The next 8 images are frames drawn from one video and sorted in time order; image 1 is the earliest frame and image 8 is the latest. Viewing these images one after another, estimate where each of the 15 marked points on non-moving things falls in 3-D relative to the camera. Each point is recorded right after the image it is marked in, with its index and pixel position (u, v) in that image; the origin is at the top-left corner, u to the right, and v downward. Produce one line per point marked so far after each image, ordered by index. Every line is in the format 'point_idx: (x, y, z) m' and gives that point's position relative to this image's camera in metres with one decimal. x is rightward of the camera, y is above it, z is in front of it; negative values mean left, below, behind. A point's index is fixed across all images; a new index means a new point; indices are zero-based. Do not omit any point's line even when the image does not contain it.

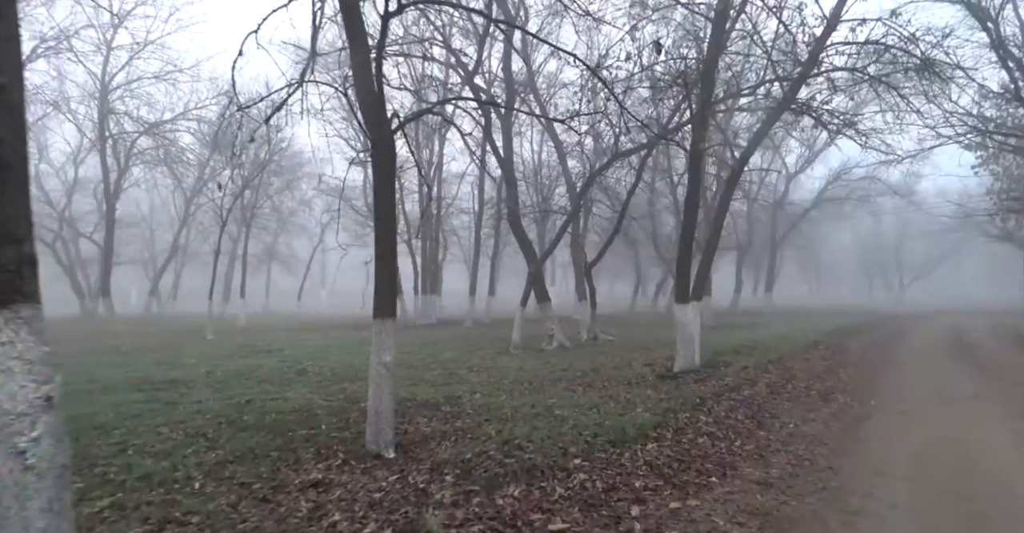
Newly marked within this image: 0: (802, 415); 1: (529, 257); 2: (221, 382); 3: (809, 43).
0: (+3.7, -1.9, +7.6) m
1: (+0.4, +0.3, +17.2) m
2: (-5.4, -2.1, +11.2) m
3: (+5.7, +4.2, +11.4) m
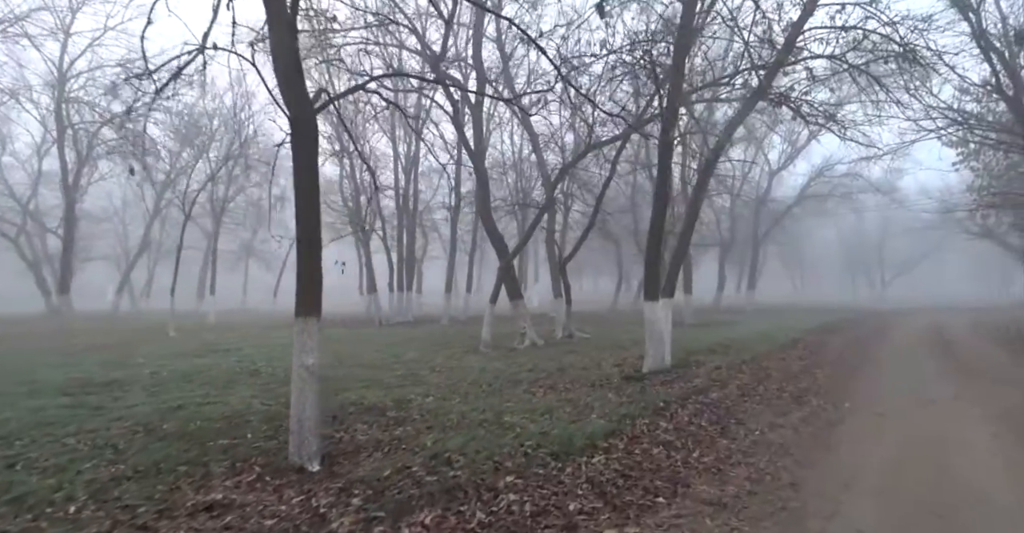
0: (+3.0, -1.8, +7.1) m
1: (-0.4, +0.4, +16.6) m
2: (-6.1, -2.0, +10.5) m
3: (+5.0, +4.3, +10.9) m
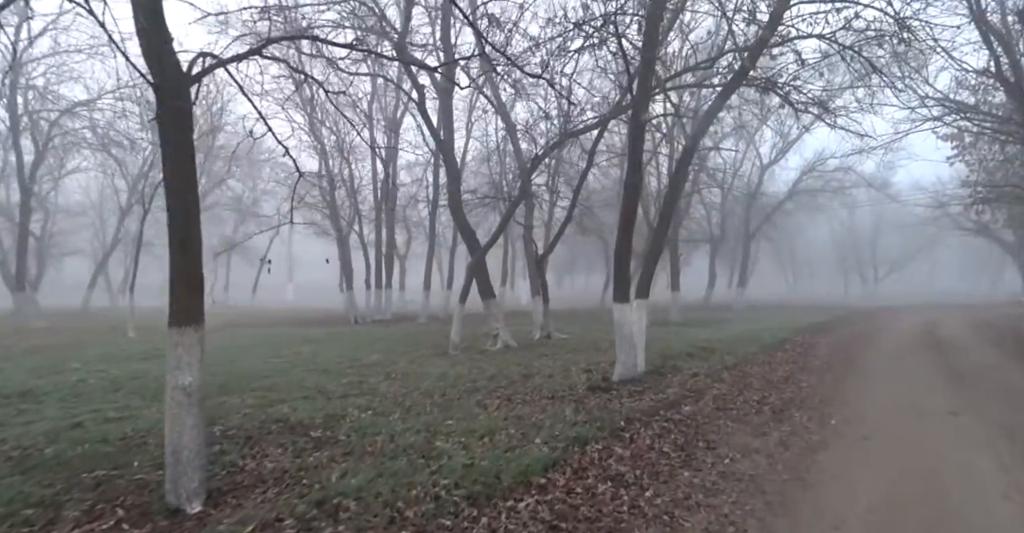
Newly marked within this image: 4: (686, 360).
0: (+2.4, -1.8, +6.2) m
1: (-1.1, +0.5, +15.7) m
2: (-6.8, -2.0, +9.6) m
3: (+4.3, +4.4, +10.0) m
4: (+3.3, -1.8, +11.5) m
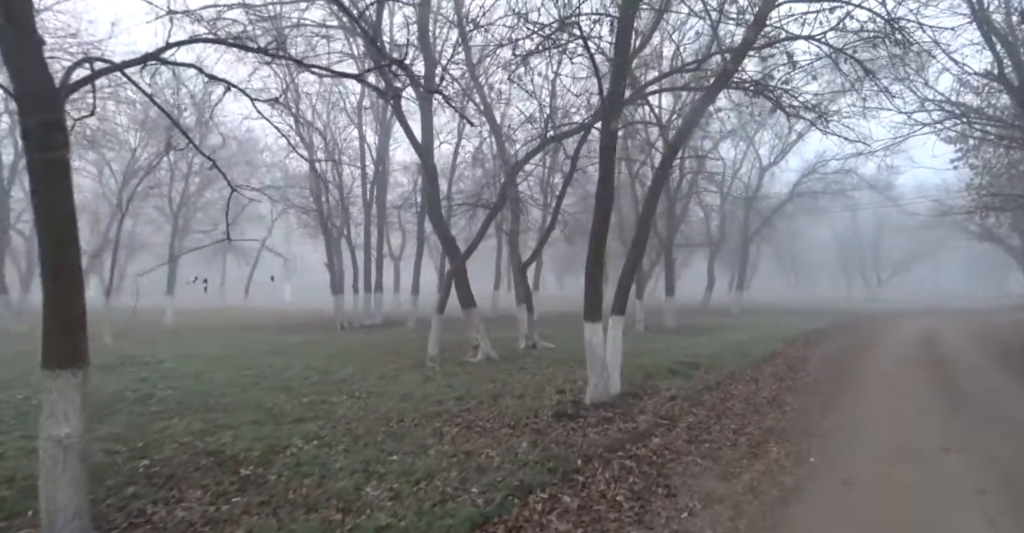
0: (+1.9, -2.1, +5.6) m
1: (-1.6, +0.3, +15.1) m
2: (-7.3, -2.2, +9.1) m
3: (+3.8, +4.1, +9.4) m
4: (+2.8, -2.1, +10.9) m
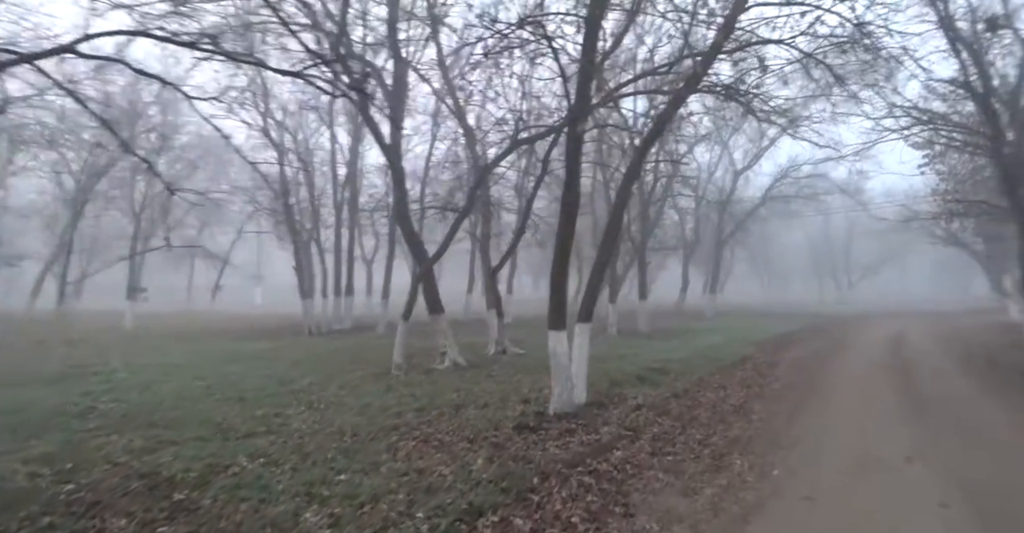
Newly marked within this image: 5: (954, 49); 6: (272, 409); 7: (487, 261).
0: (+1.4, -2.1, +5.4) m
1: (-2.3, +0.2, +14.8) m
2: (-7.8, -2.3, +8.5) m
3: (+3.3, +4.0, +9.3) m
4: (+2.2, -2.2, +10.7) m
5: (+9.2, +4.5, +12.5) m
6: (-3.7, -2.2, +9.3) m
7: (-0.8, +0.2, +17.9) m
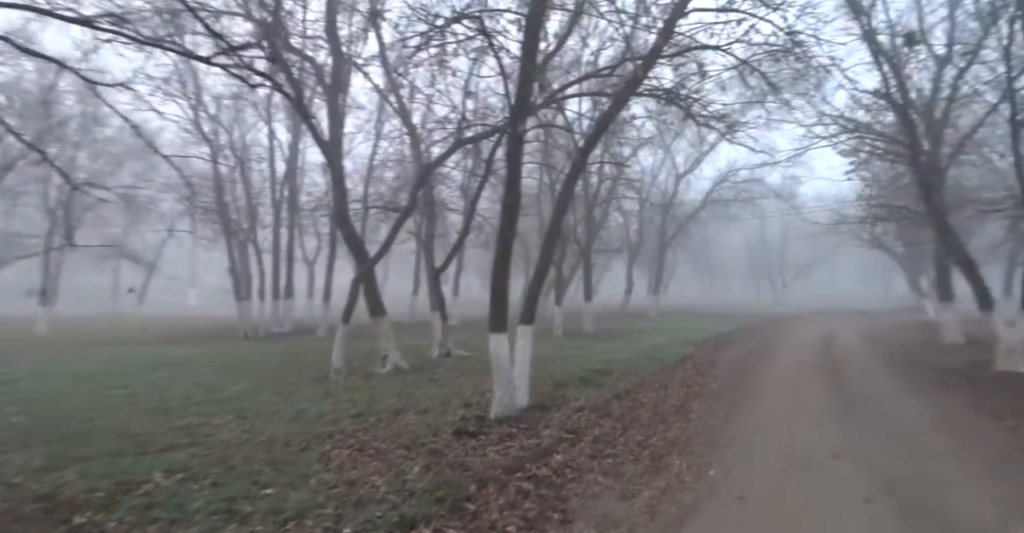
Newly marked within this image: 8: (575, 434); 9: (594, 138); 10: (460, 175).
0: (+0.9, -2.2, +5.3) m
1: (-3.7, +0.2, +14.4) m
2: (-8.6, -2.3, +7.6) m
3: (+2.4, +4.0, +9.4) m
4: (+1.1, -2.2, +10.7) m
5: (+8.0, +4.5, +13.1) m
6: (-4.6, -2.2, +8.8) m
7: (-2.4, +0.1, +17.6) m
8: (+0.8, -2.2, +7.9) m
9: (+1.5, +2.2, +10.6) m
10: (-1.6, +2.8, +18.3) m
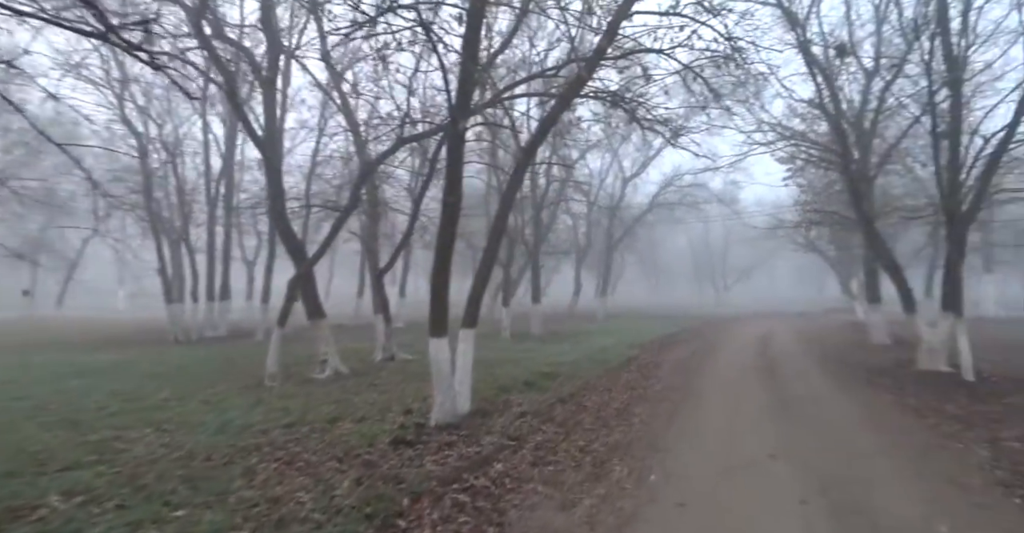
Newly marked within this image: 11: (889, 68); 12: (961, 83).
0: (+0.3, -2.2, +5.2) m
1: (-4.9, +0.1, +13.8) m
2: (-9.4, -2.3, +6.7) m
3: (+1.5, +3.9, +9.3) m
4: (+0.1, -2.2, +10.5) m
5: (+6.8, +4.4, +13.5) m
6: (-5.4, -2.2, +8.1) m
7: (-3.9, +0.1, +17.2) m
8: (+0.1, -2.2, +7.7) m
9: (+0.5, +2.2, +10.4) m
10: (-3.2, +2.7, +17.9) m
11: (+9.7, +5.1, +15.5) m
12: (+9.4, +3.8, +12.7) m
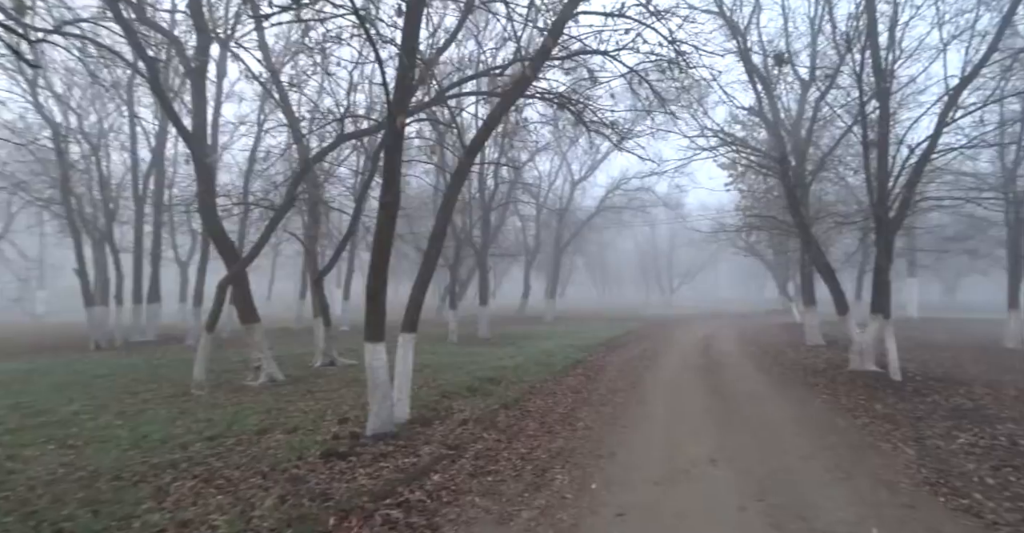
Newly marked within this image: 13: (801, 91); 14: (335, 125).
0: (-0.2, -2.2, +4.9) m
1: (-6.2, +0.1, +13.1) m
2: (-10.0, -2.3, +5.6) m
3: (+0.6, +3.9, +9.2) m
4: (-0.8, -2.3, +10.3) m
5: (+5.5, +4.3, +13.8) m
6: (-6.2, -2.2, +7.4) m
7: (-5.4, 0.0, +16.5) m
8: (-0.7, -2.3, +7.4) m
9: (-0.5, +2.2, +10.2) m
10: (-4.7, +2.7, +17.3) m
11: (+8.3, +5.0, +16.0) m
12: (+8.2, +3.8, +13.2) m
13: (+8.0, +4.8, +16.6) m
14: (-3.6, +2.8, +12.1) m
